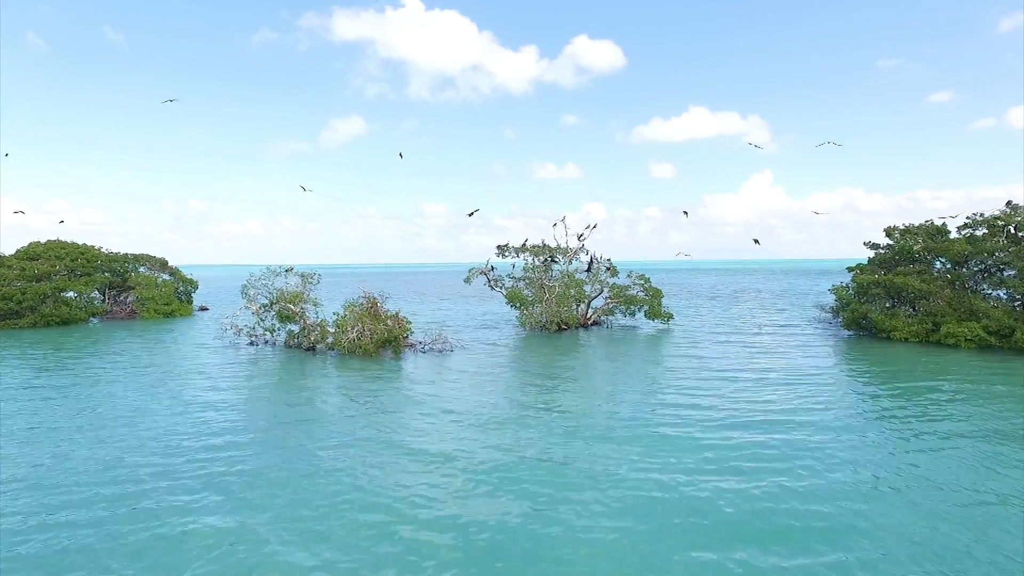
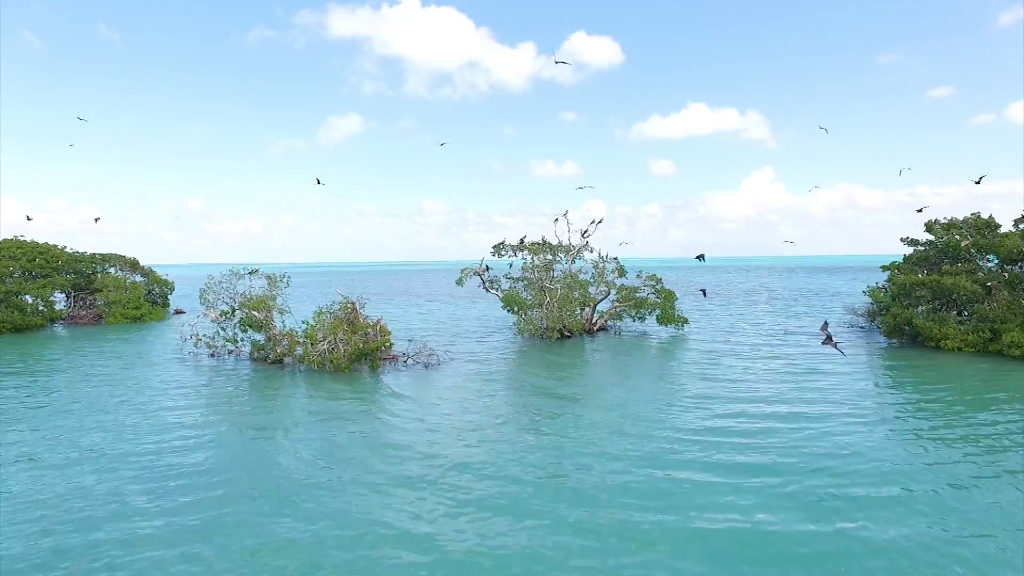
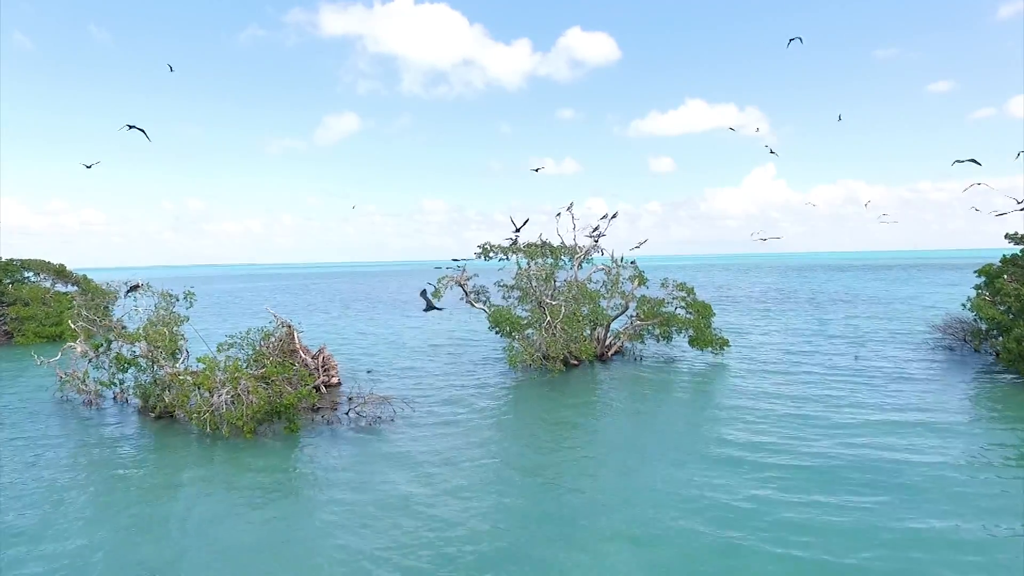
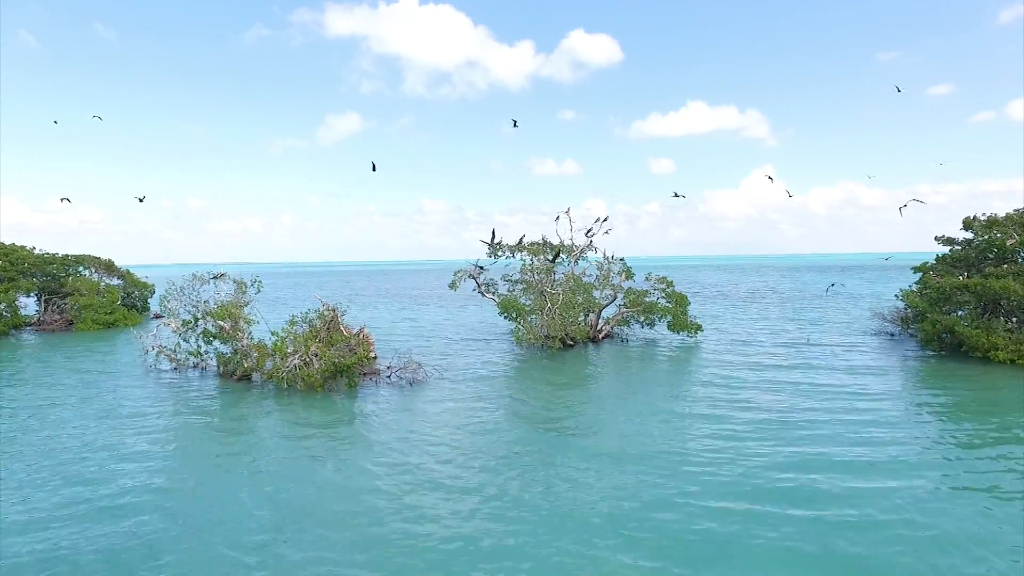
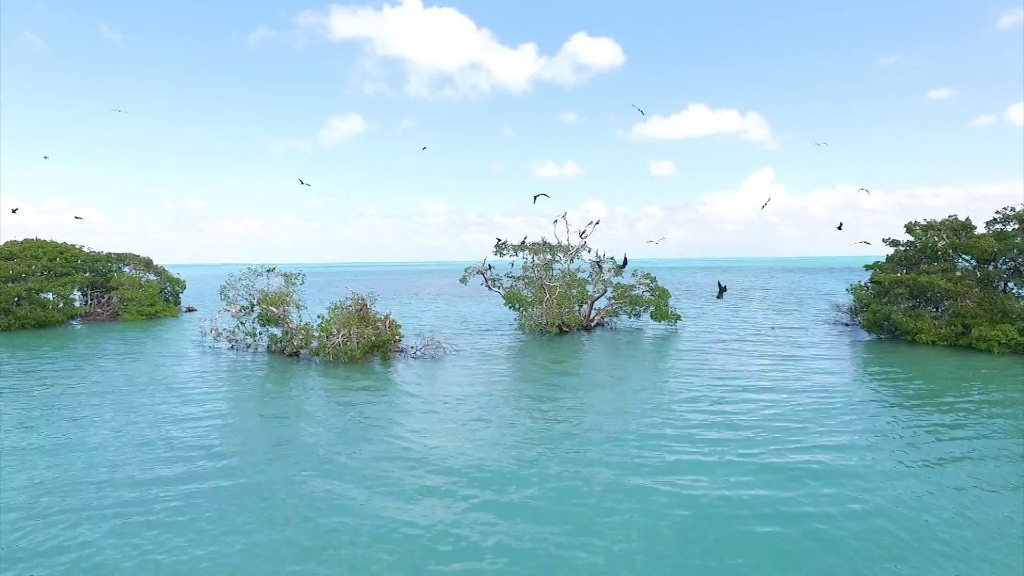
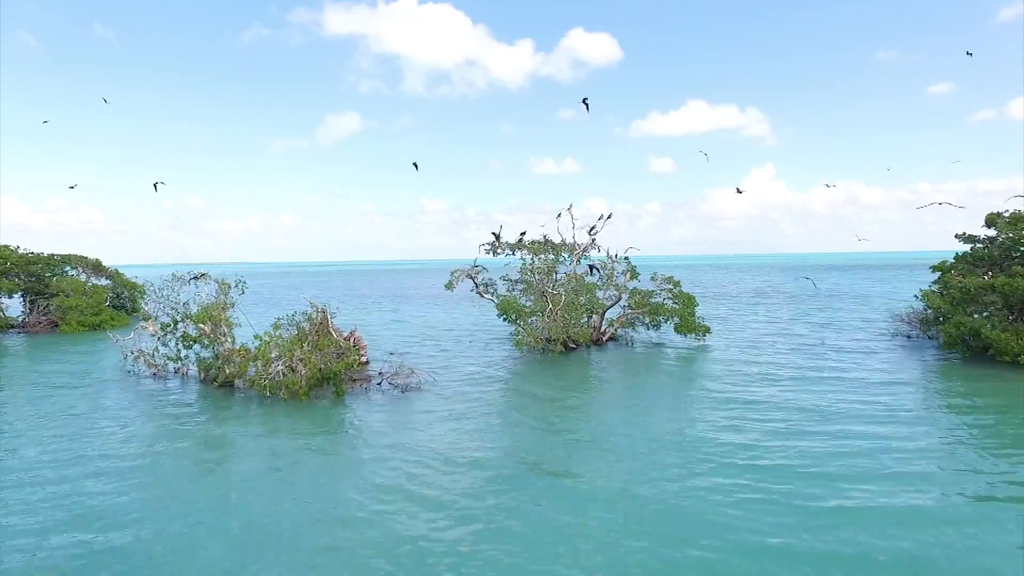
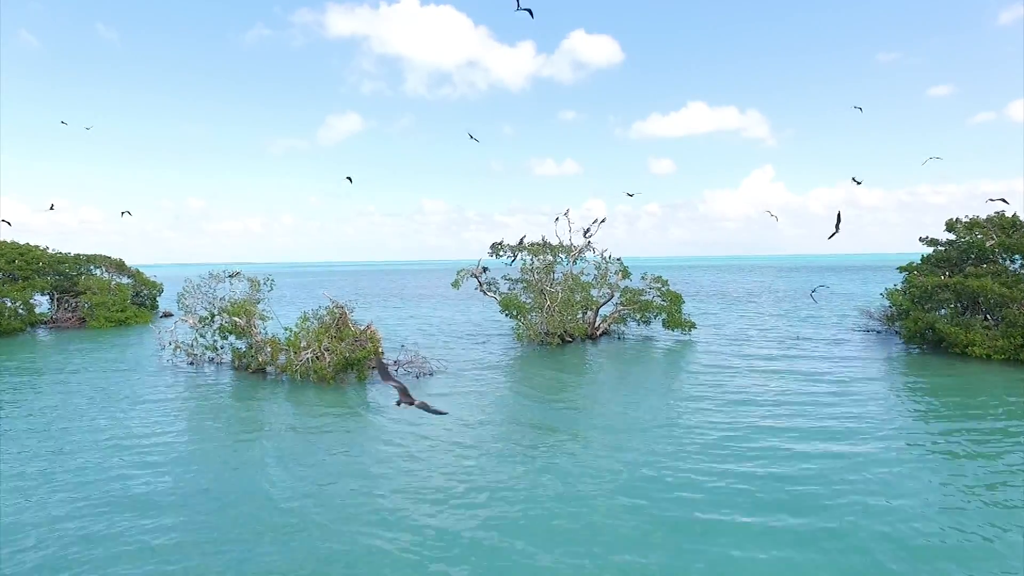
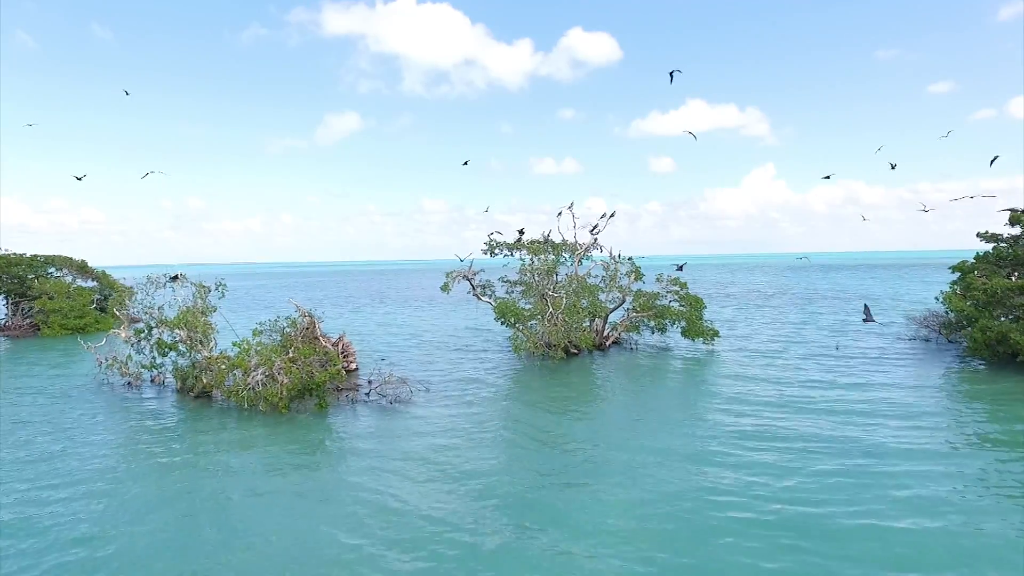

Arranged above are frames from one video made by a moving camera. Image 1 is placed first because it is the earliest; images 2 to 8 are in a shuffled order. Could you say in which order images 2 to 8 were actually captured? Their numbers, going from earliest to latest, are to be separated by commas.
5, 2, 7, 4, 6, 8, 3
